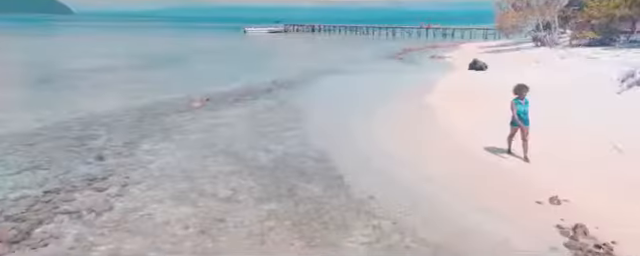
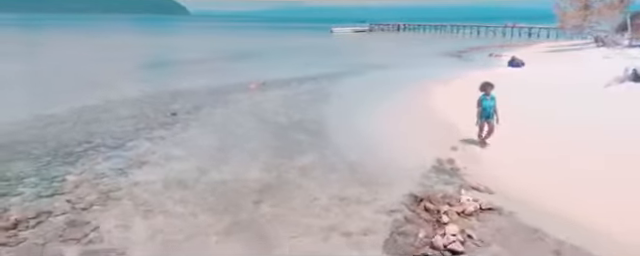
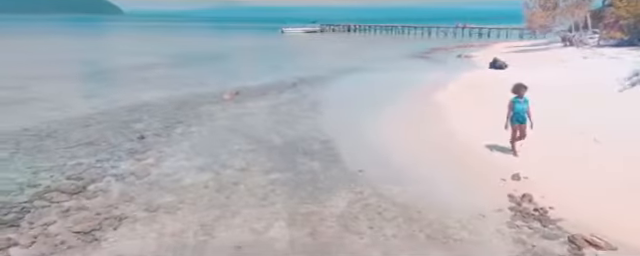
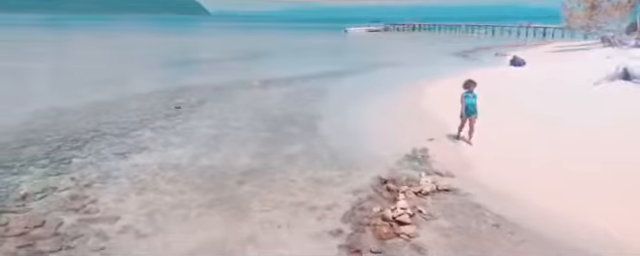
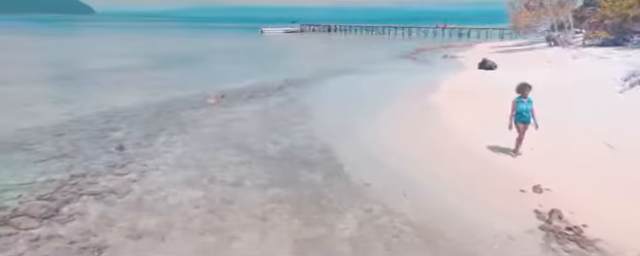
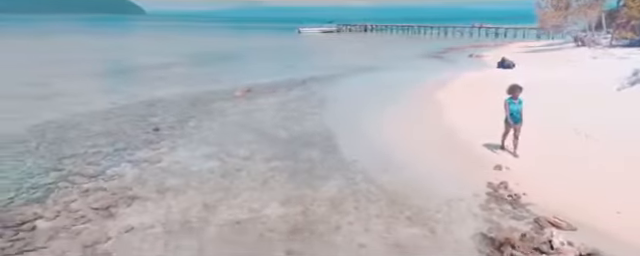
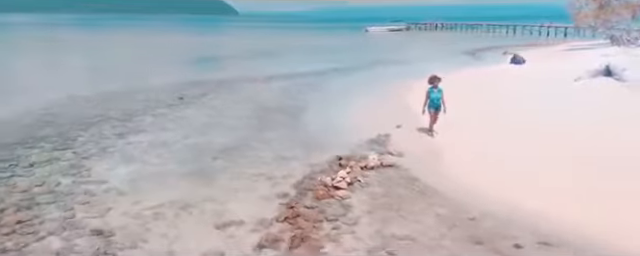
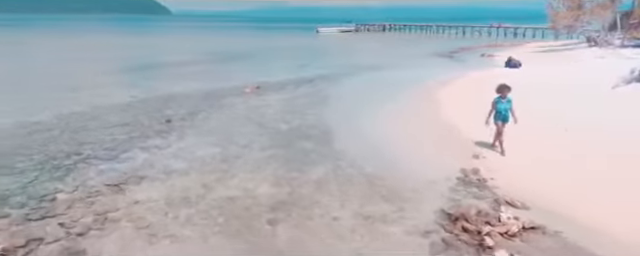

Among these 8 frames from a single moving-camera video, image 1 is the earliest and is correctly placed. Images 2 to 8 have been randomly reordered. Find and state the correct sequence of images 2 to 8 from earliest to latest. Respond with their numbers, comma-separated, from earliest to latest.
5, 3, 6, 8, 2, 4, 7
